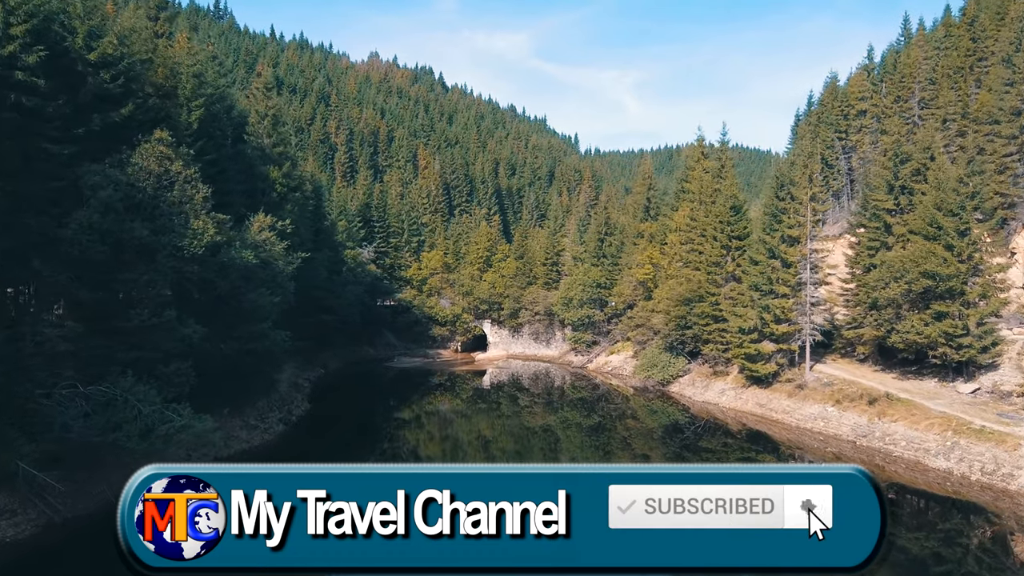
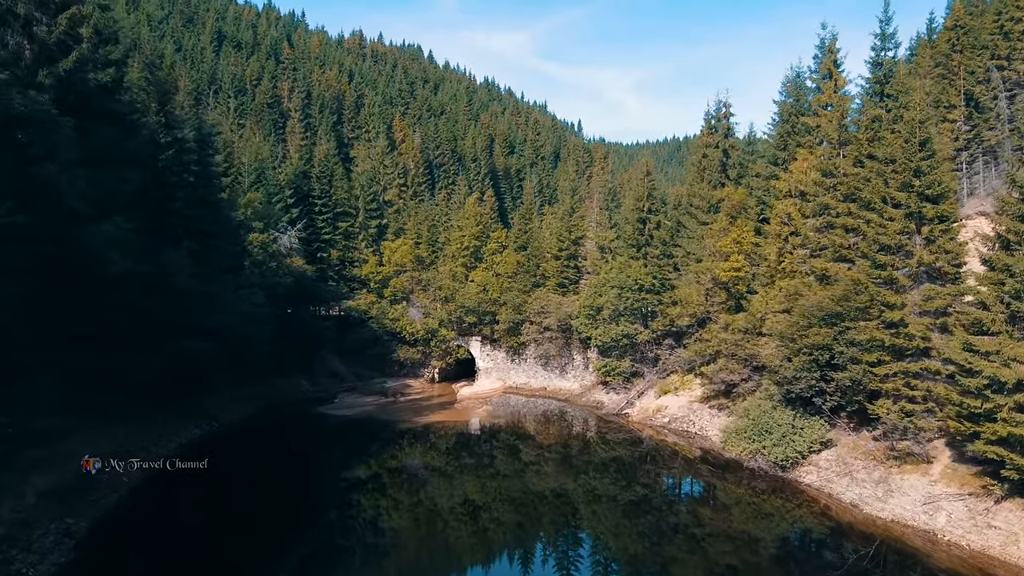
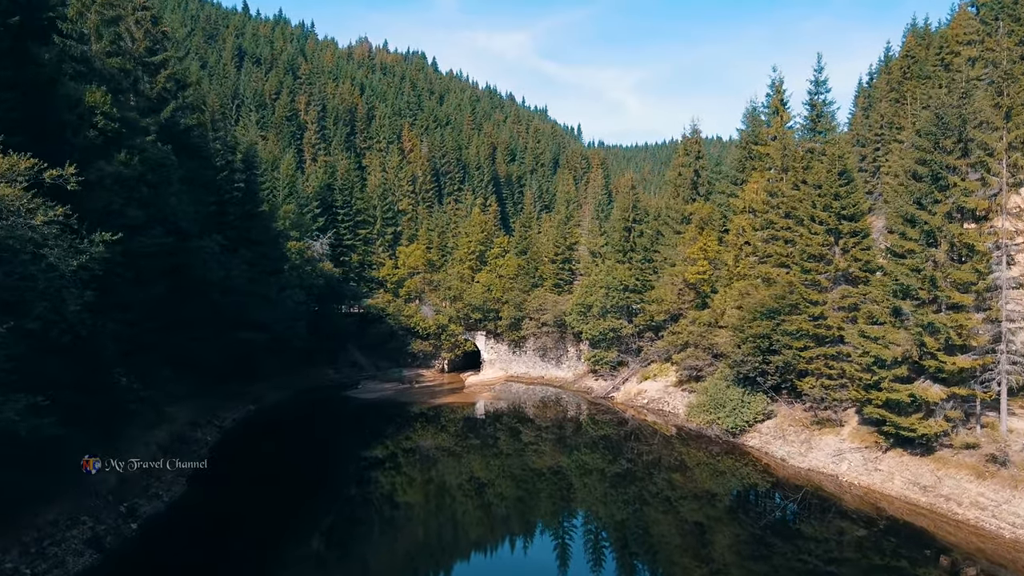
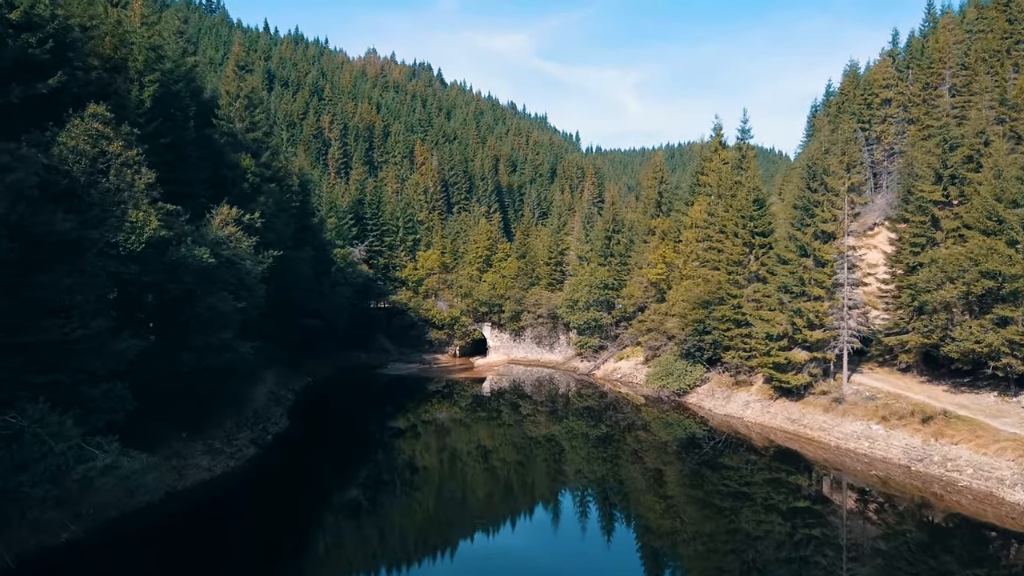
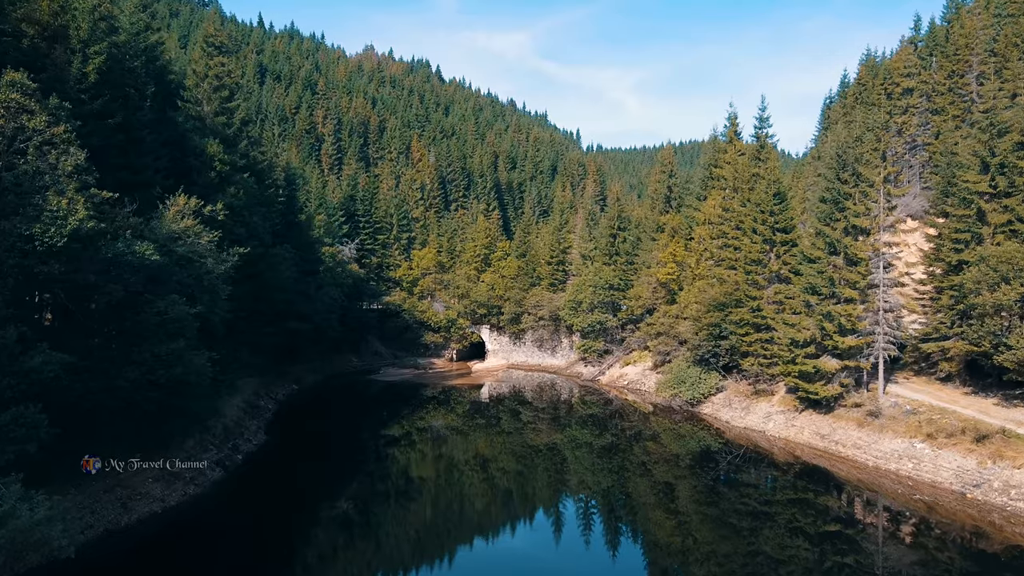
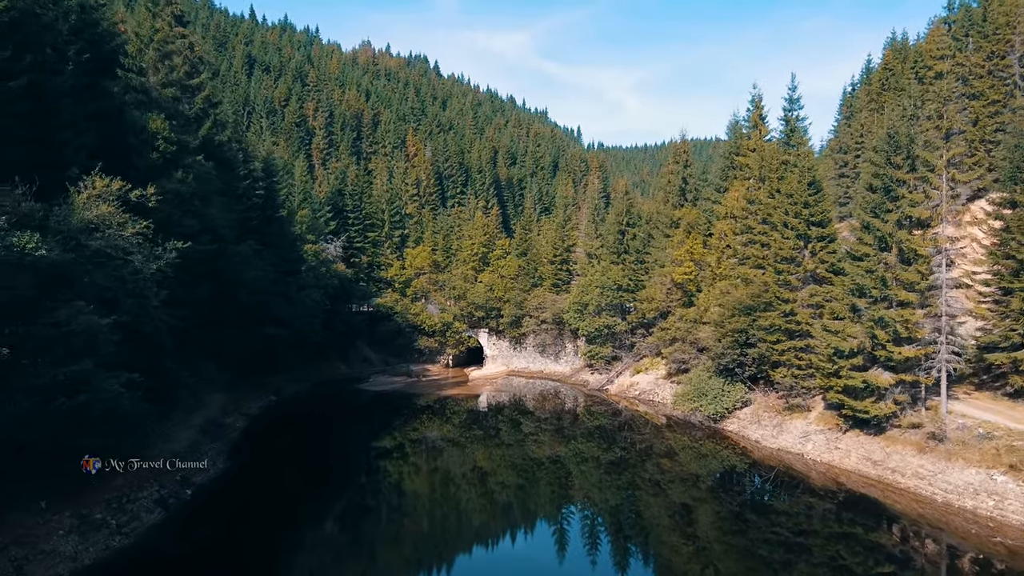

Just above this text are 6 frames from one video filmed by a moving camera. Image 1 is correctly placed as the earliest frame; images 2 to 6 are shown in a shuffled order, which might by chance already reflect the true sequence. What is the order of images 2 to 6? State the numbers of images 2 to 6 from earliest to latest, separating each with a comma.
4, 5, 6, 3, 2
